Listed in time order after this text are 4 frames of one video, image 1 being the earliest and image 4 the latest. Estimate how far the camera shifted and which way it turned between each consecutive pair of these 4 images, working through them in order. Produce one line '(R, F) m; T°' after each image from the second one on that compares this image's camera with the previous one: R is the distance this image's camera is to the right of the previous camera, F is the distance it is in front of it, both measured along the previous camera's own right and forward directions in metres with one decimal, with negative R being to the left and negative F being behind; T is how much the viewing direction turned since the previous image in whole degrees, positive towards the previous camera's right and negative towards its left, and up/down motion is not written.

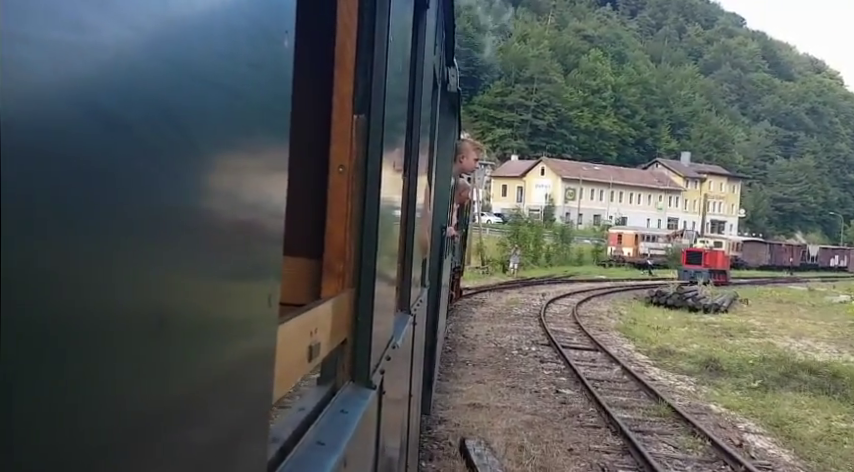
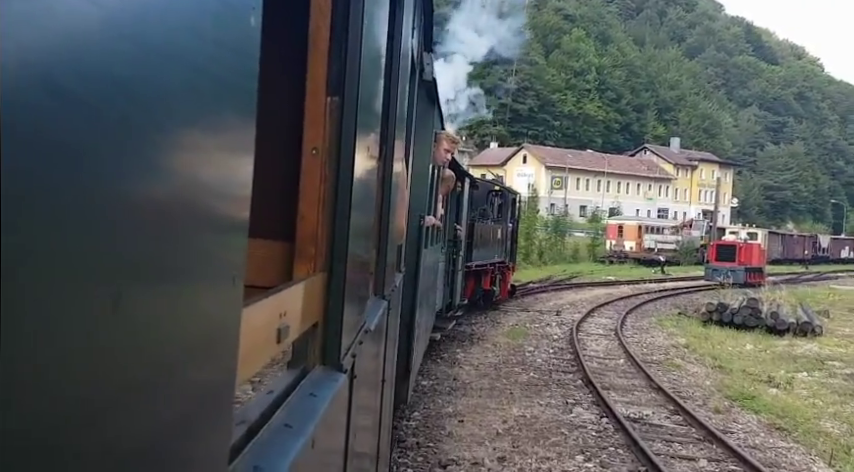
(+0.1, +3.3) m; +2°
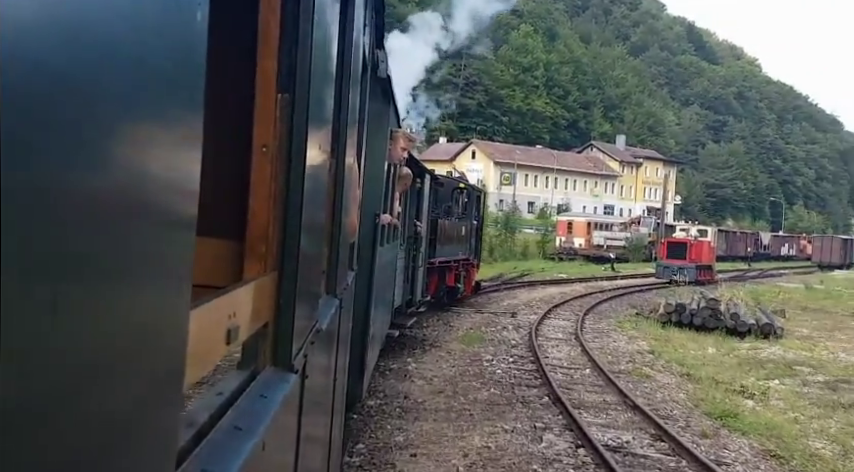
(0.0, +0.5) m; +4°
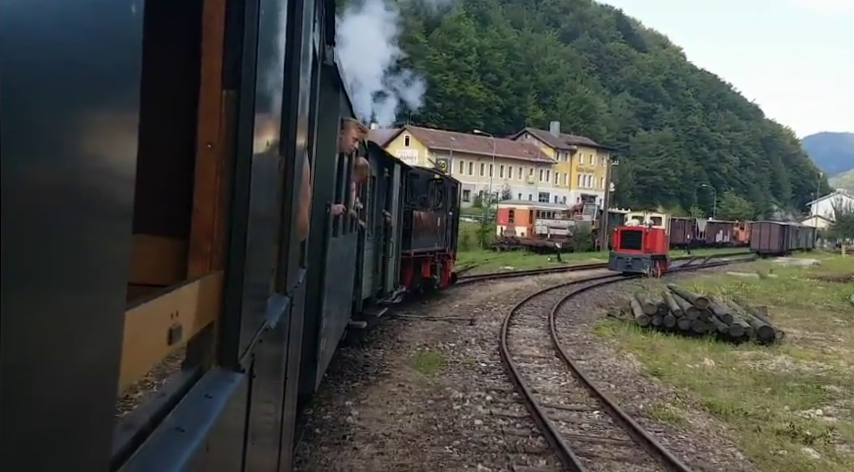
(-0.1, +1.2) m; +5°
